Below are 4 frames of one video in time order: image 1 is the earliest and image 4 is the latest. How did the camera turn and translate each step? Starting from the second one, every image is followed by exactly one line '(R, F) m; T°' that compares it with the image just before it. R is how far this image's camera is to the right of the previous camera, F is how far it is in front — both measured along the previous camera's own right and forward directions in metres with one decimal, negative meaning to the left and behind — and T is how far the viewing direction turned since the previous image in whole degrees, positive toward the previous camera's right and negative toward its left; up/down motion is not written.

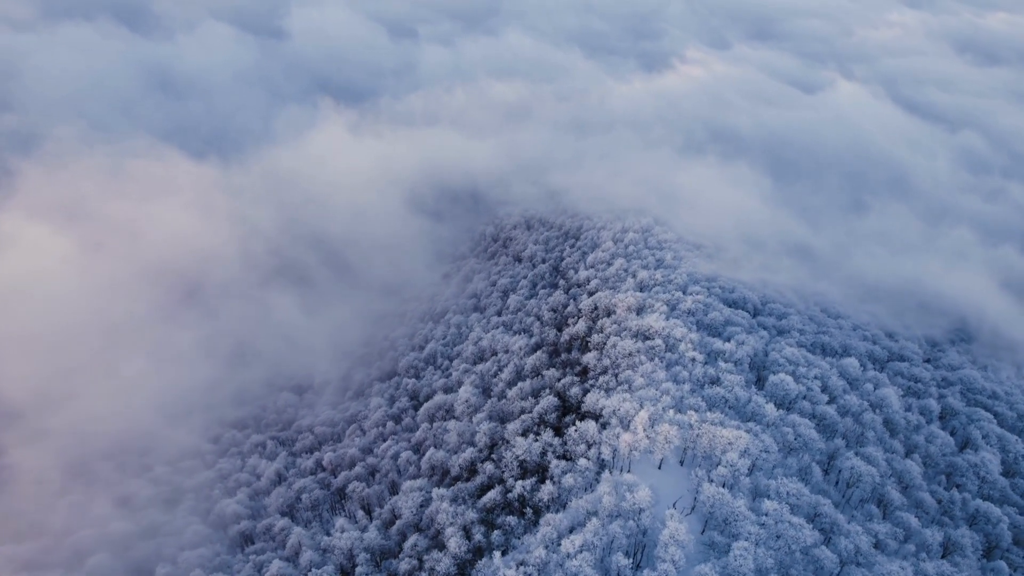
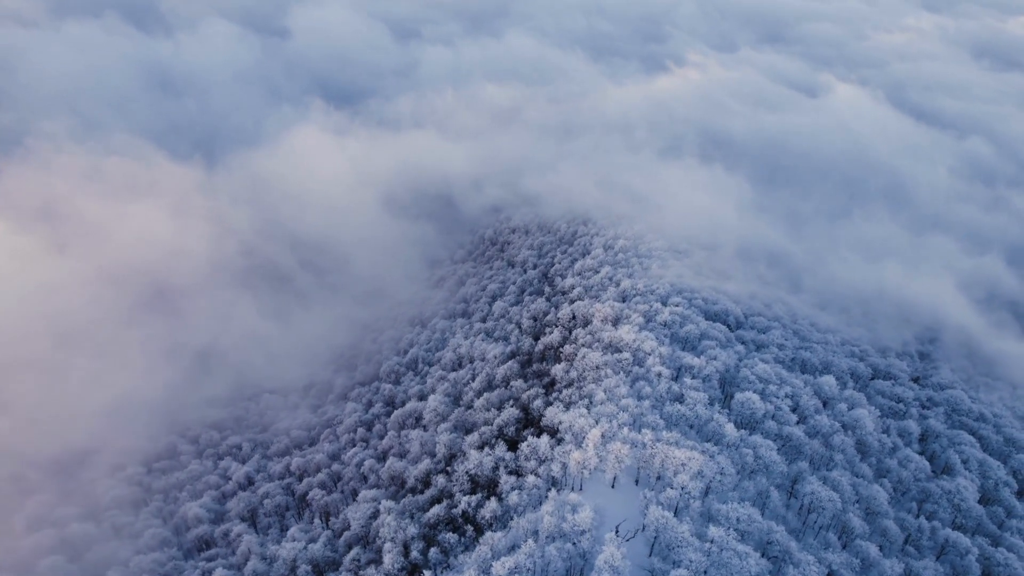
(+10.5, +2.1) m; -2°
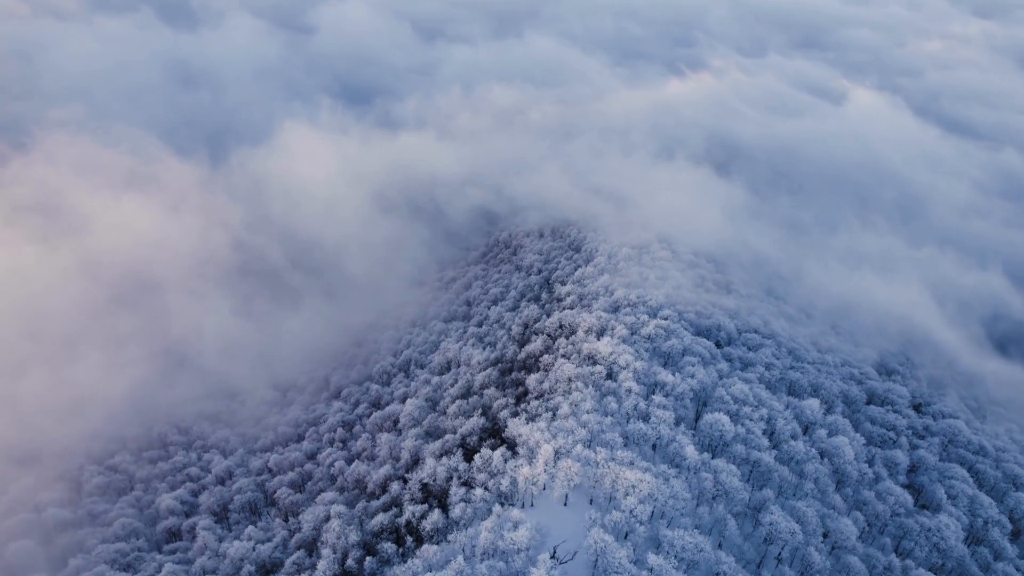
(+12.4, +1.9) m; -3°
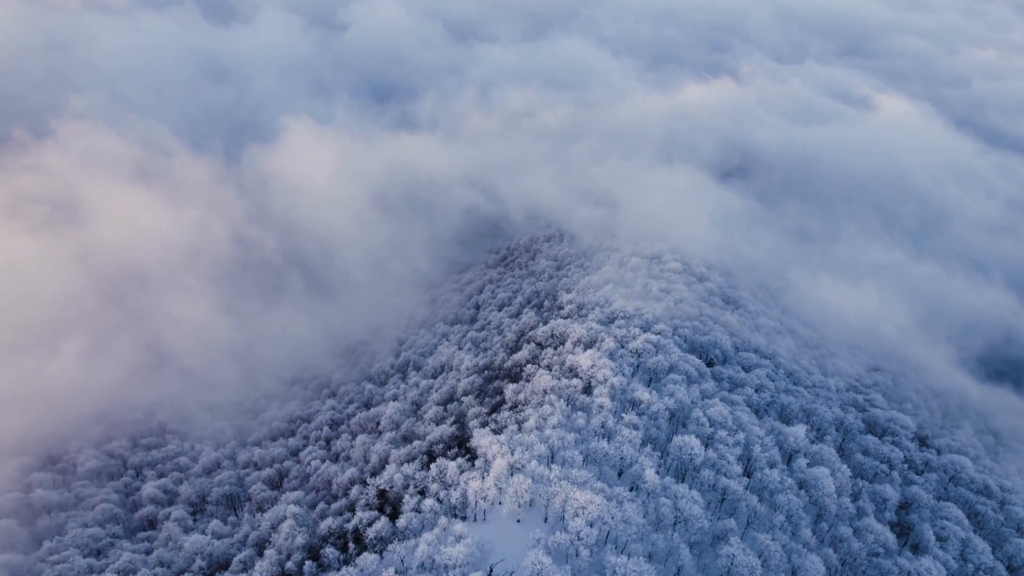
(+12.3, +2.1) m; -4°
